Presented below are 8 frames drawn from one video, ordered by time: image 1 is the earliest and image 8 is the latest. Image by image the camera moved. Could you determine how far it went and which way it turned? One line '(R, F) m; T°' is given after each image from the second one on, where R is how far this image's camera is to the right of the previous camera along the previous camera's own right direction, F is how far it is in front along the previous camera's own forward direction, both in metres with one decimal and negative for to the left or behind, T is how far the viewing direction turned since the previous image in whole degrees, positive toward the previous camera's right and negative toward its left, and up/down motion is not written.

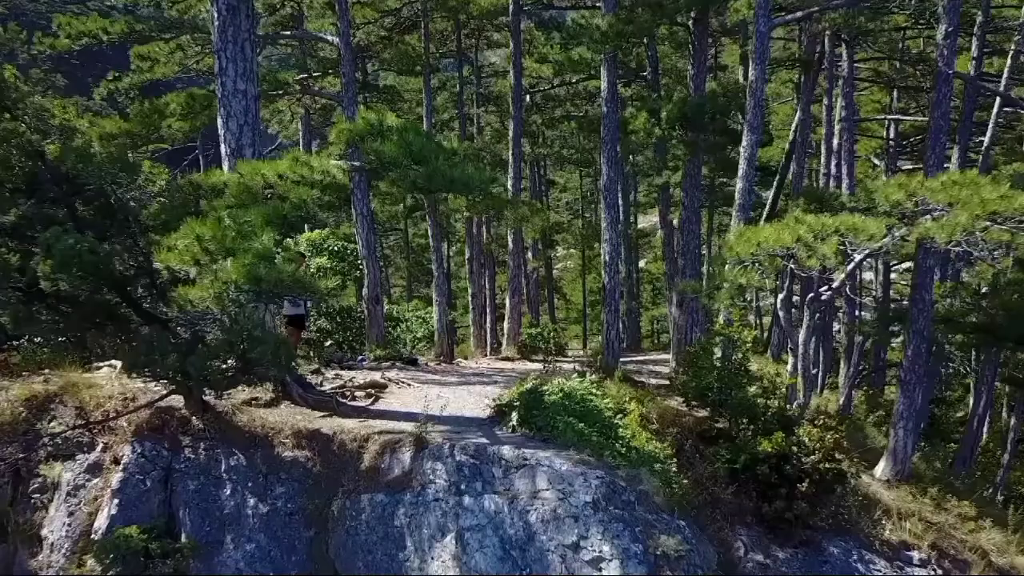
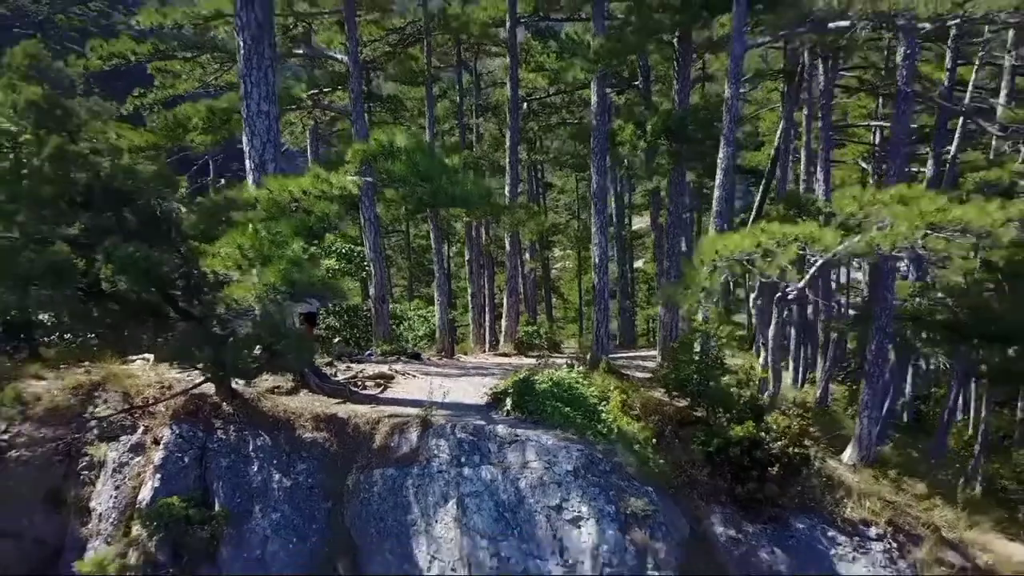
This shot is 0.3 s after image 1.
(0.0, -0.8) m; 0°
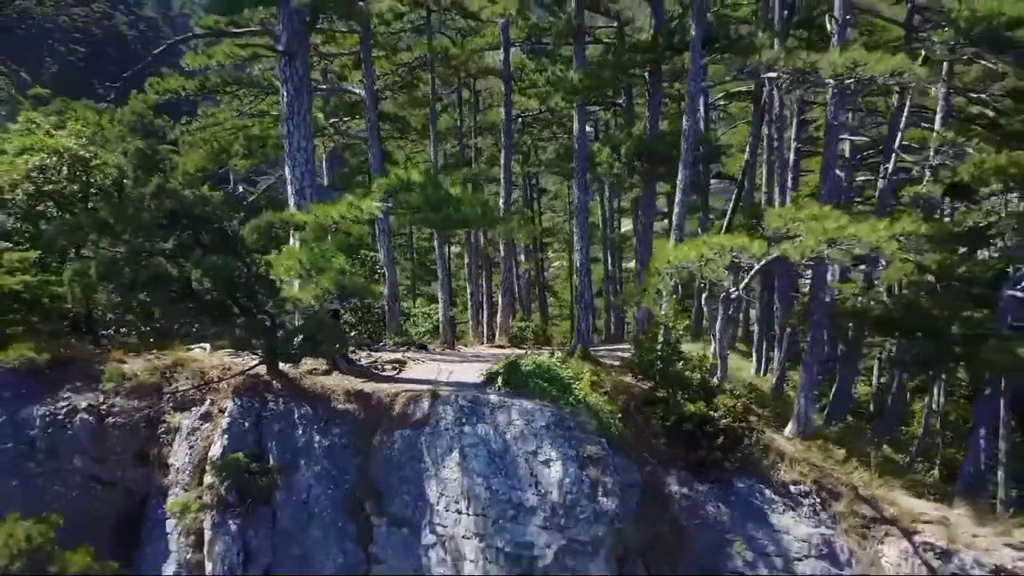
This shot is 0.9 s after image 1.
(+0.1, -1.8) m; 0°
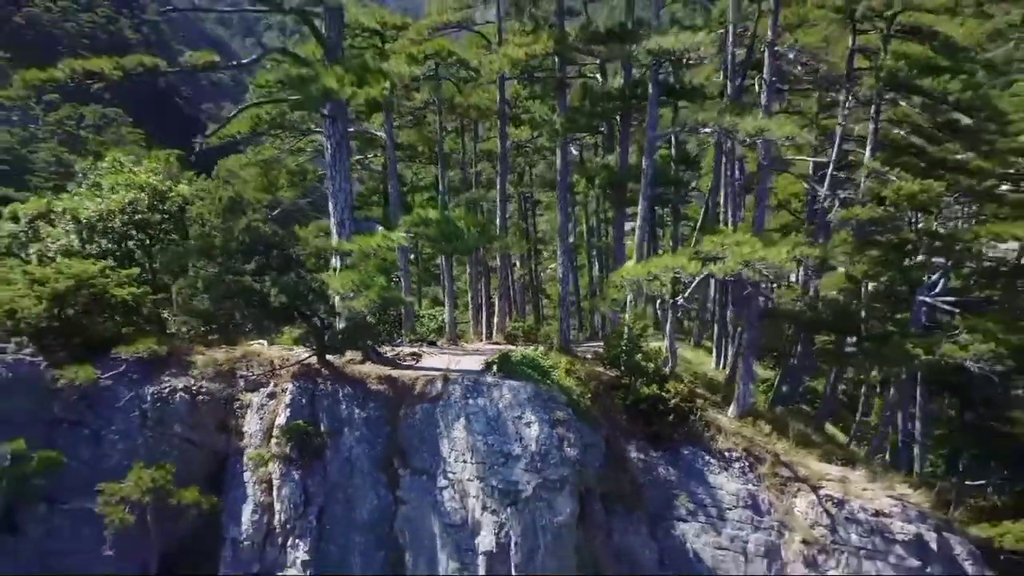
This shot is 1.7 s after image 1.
(+0.1, -2.7) m; 0°
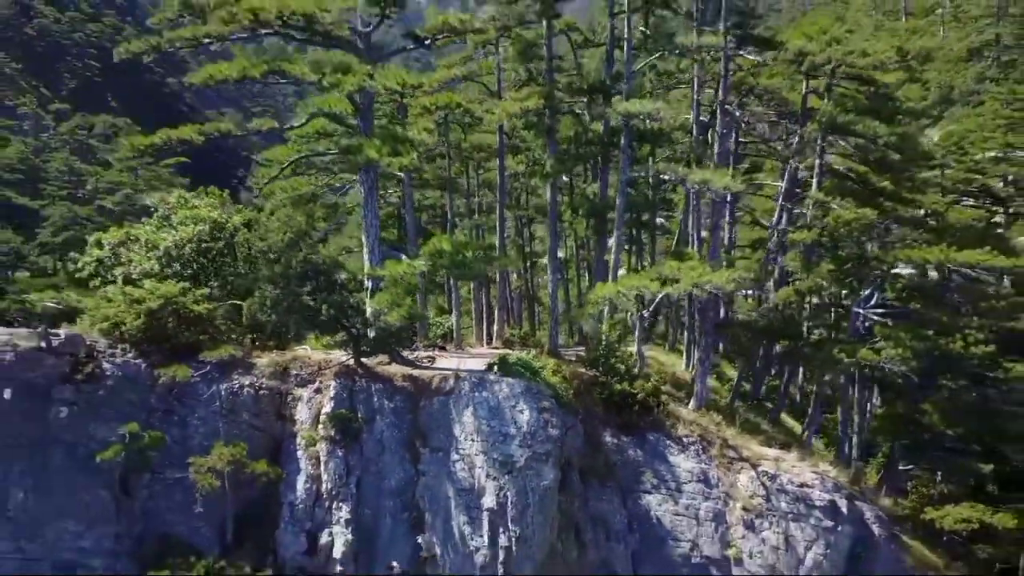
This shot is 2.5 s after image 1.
(0.0, -3.0) m; 0°
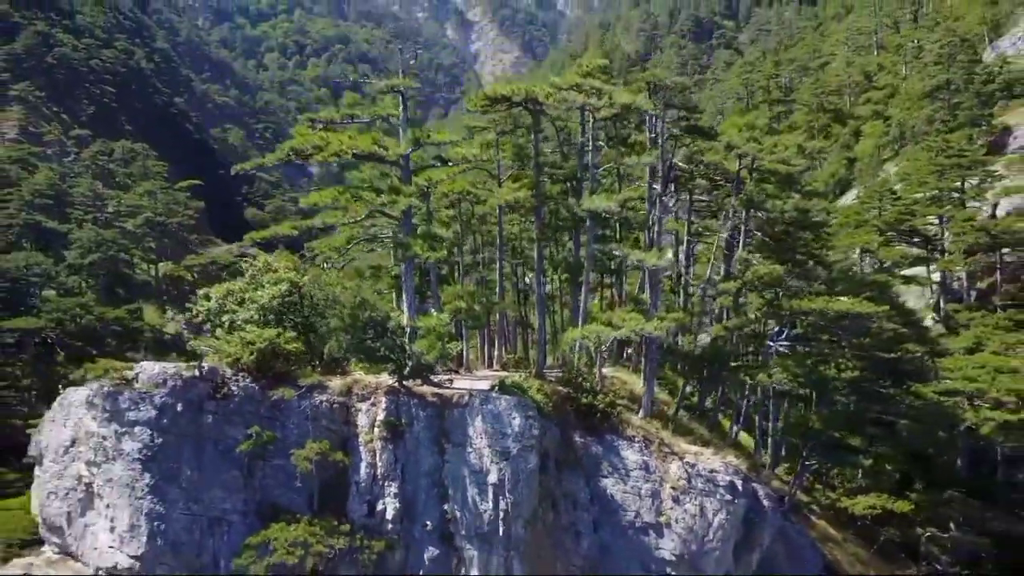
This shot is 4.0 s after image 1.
(0.0, -6.3) m; 0°
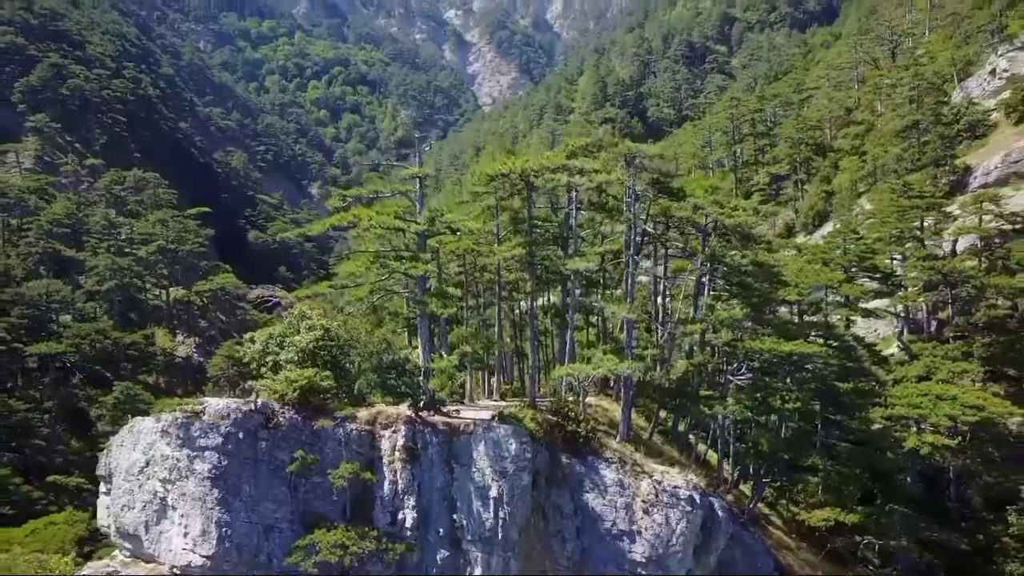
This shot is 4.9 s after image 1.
(0.0, -4.4) m; 0°
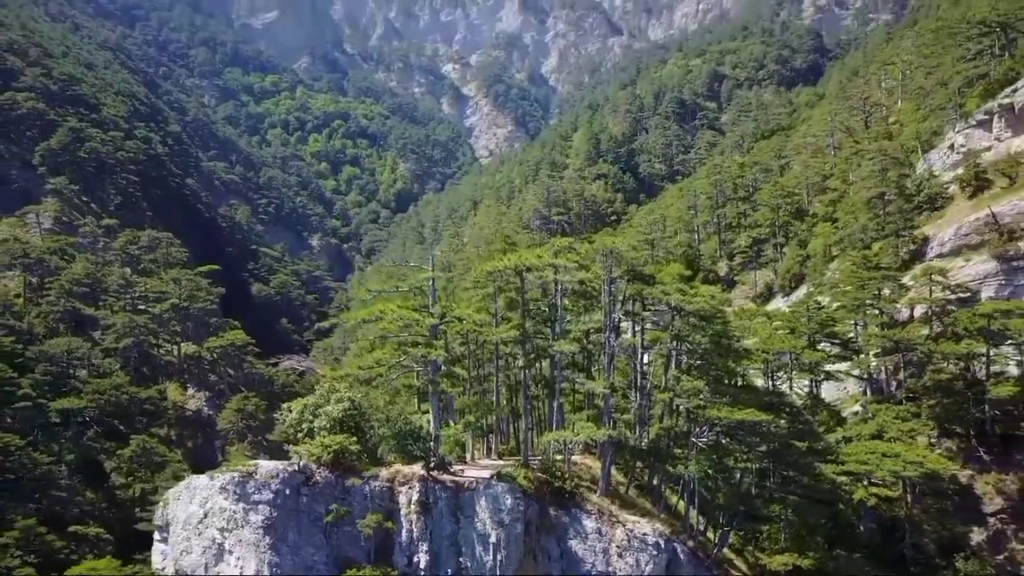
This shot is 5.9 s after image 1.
(0.0, -5.4) m; 0°
